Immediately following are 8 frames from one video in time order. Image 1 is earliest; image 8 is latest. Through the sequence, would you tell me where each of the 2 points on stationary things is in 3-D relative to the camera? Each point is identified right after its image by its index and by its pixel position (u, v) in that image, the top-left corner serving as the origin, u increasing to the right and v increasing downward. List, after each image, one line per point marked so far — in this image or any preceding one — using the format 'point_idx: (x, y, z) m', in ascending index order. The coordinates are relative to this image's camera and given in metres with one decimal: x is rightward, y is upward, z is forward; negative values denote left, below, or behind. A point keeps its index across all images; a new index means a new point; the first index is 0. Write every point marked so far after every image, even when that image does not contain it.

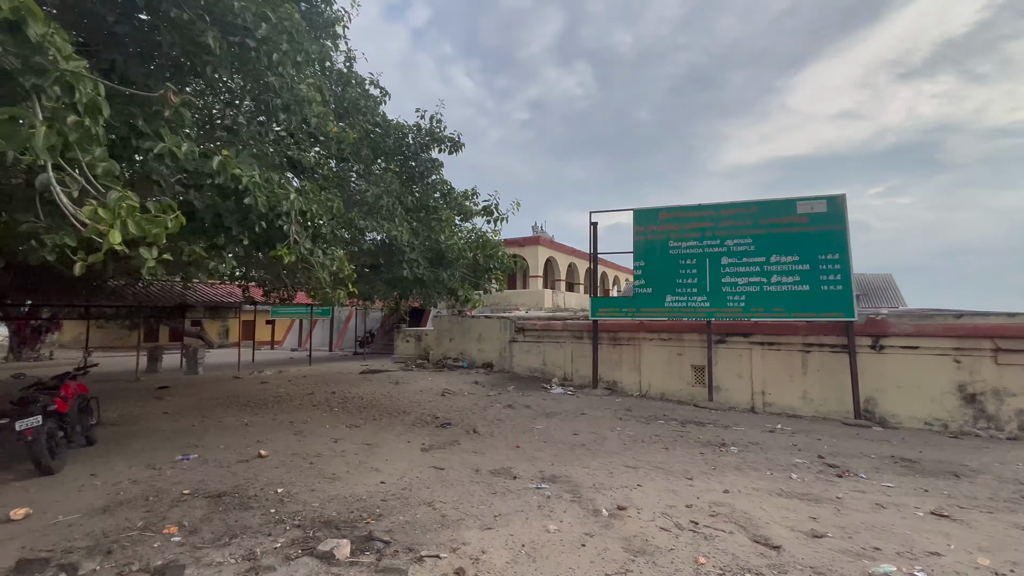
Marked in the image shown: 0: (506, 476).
0: (-0.1, -2.4, +5.9) m
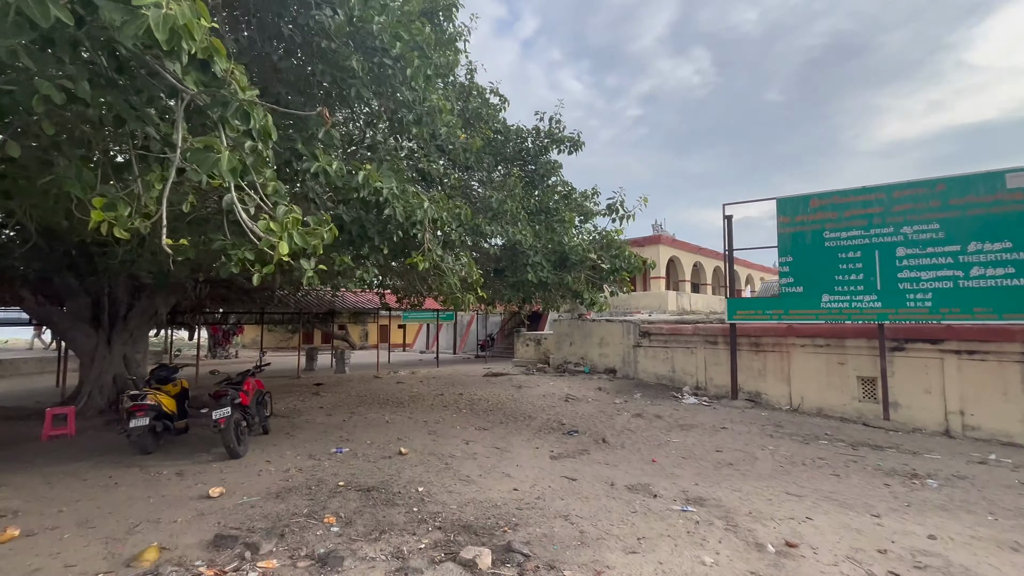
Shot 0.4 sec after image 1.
0: (+1.6, -2.4, +5.4) m
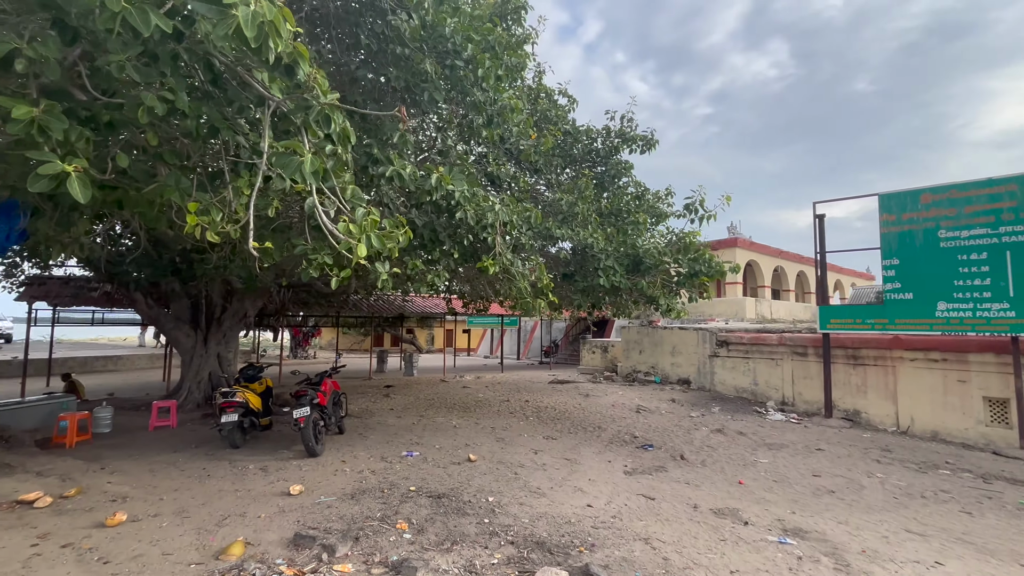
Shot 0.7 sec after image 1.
0: (+2.4, -2.5, +4.9) m
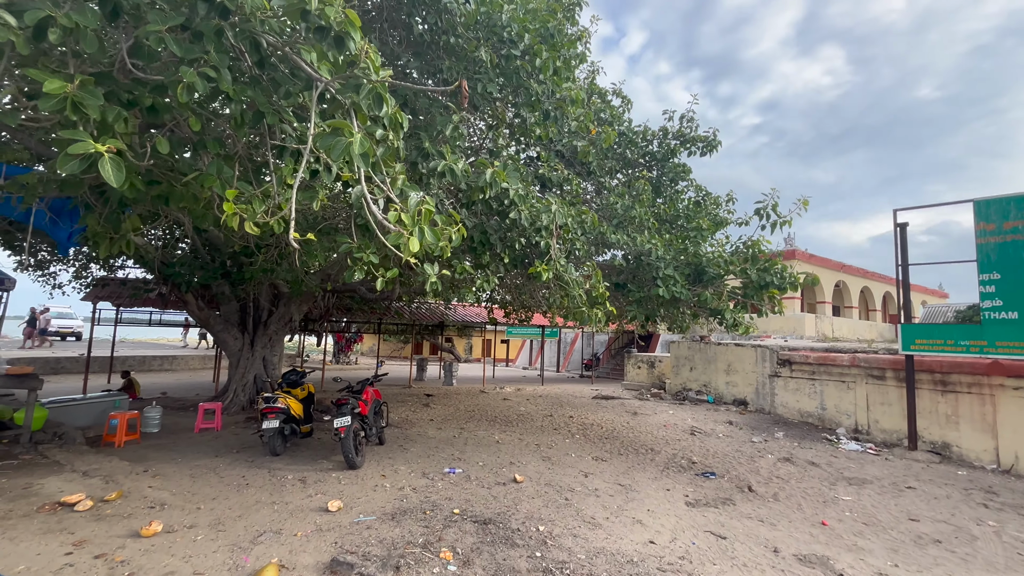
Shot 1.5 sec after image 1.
0: (+2.9, -2.6, +4.2) m
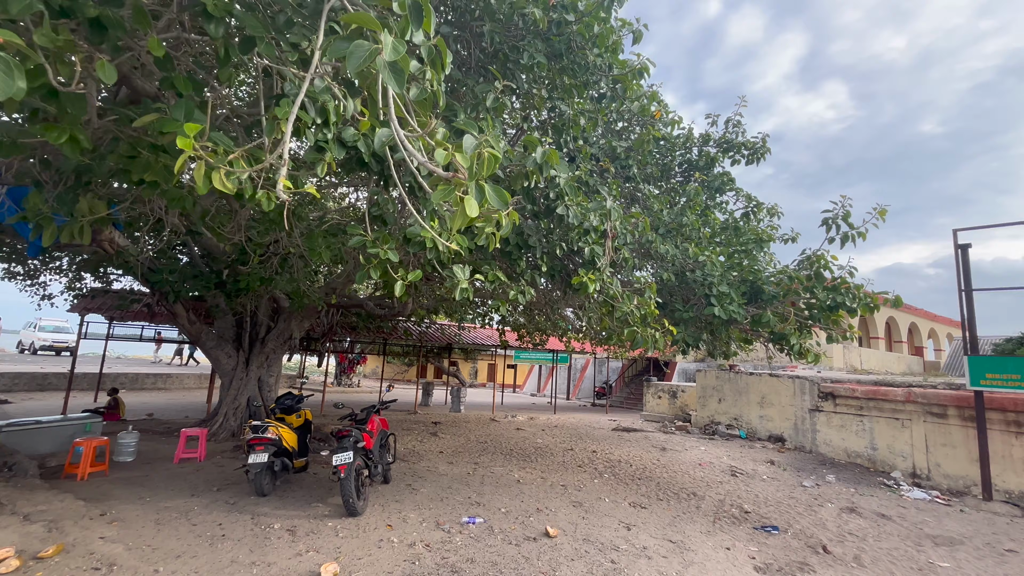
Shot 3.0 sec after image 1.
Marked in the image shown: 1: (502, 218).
0: (+3.2, -2.7, +3.2) m
1: (-0.1, +0.4, +3.0) m
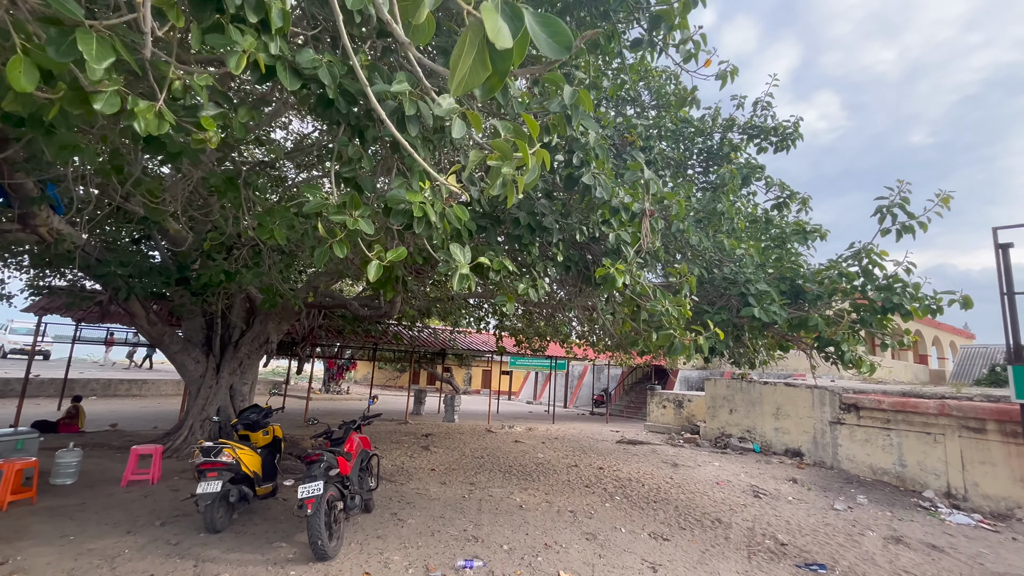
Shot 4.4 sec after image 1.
0: (+3.3, -2.7, +2.3) m
1: (0.0, +0.5, +2.2) m
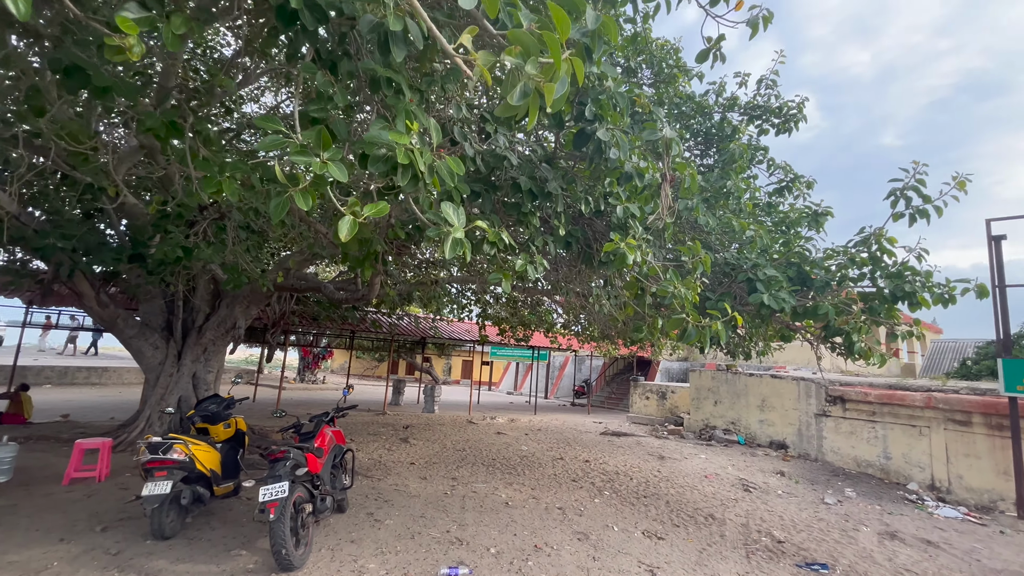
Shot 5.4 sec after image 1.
0: (+3.3, -2.6, +2.1) m
1: (0.0, +0.6, +1.7) m
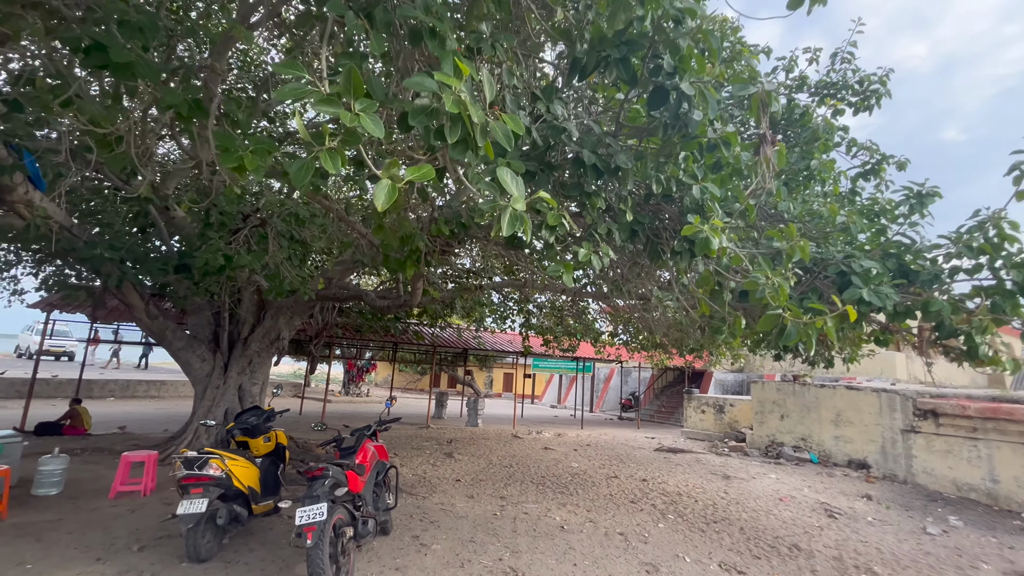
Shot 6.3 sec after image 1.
0: (+3.6, -2.4, +1.3) m
1: (+0.3, +0.7, +1.3) m
